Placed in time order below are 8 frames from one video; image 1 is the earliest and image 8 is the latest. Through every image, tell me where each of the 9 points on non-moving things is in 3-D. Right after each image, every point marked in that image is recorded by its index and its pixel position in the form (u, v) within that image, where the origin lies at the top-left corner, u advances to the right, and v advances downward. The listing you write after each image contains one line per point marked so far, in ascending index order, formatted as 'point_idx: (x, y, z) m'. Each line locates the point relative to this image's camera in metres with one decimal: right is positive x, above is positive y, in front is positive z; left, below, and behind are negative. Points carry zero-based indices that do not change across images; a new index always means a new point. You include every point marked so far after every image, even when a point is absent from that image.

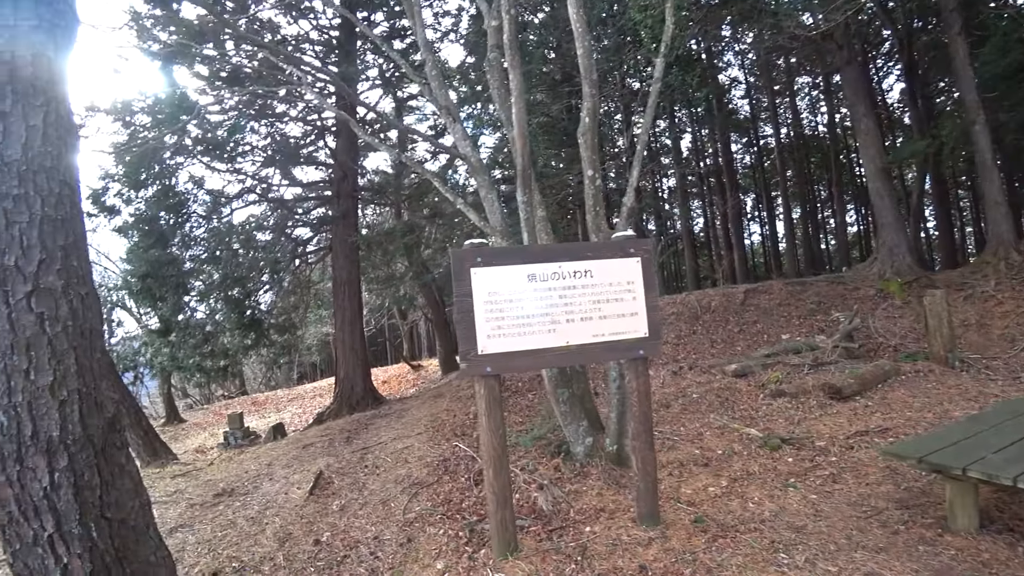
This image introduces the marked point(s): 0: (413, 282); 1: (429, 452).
0: (-2.4, +0.2, +14.3) m
1: (-0.9, -1.8, +6.6) m
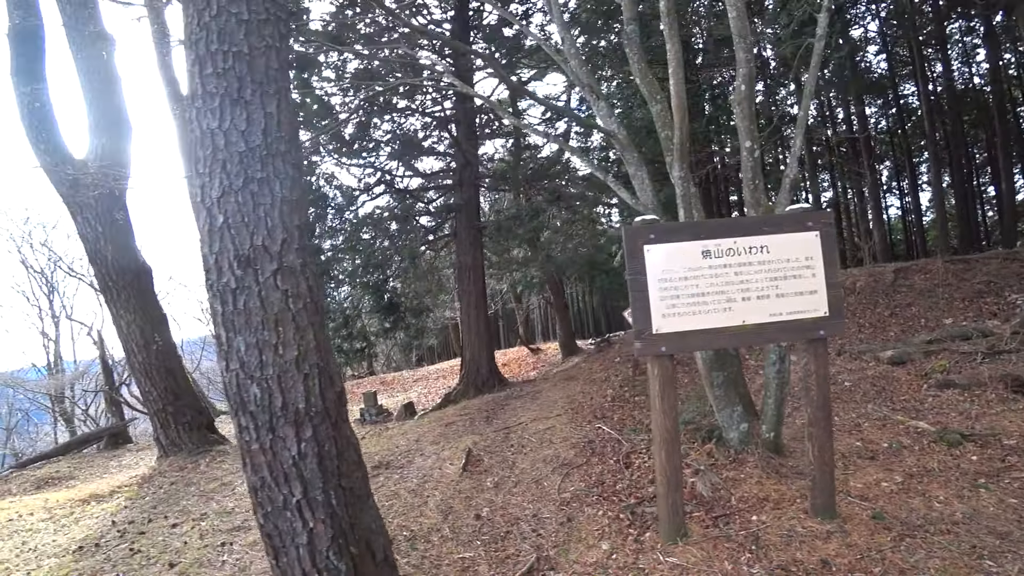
0: (+0.5, +0.6, +14.4) m
1: (+0.7, -1.6, +6.6) m
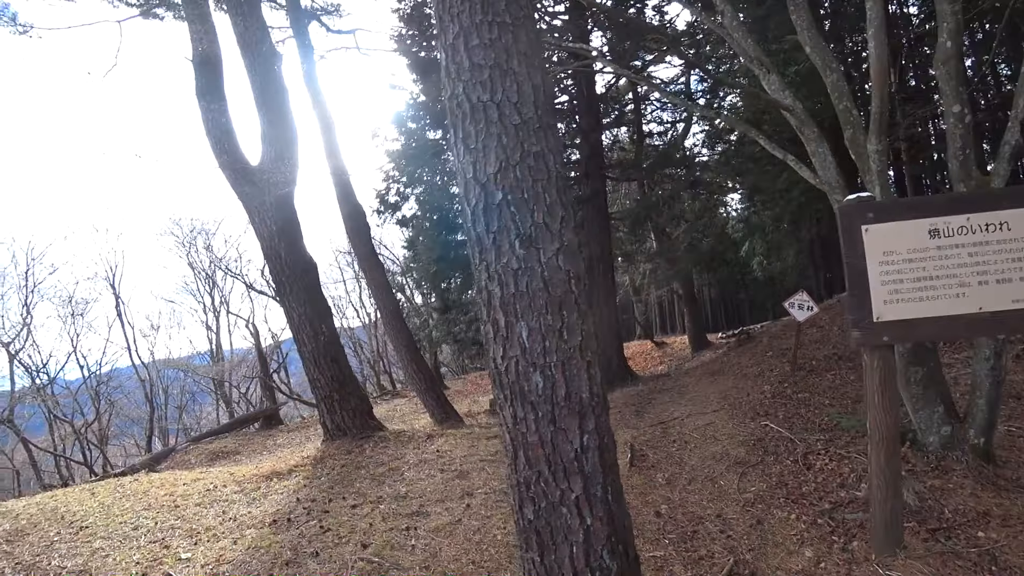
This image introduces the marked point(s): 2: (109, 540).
0: (+3.6, +0.8, +13.9) m
1: (+2.4, -1.5, +6.2) m
2: (-3.3, -2.1, +4.8) m
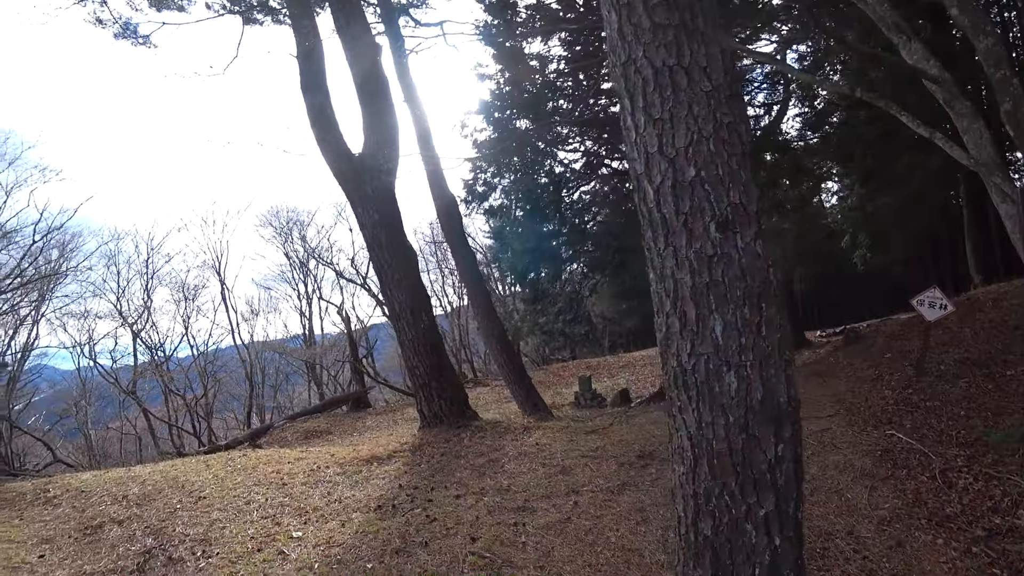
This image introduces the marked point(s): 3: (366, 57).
0: (+5.6, +0.9, +13.1) m
1: (+3.4, -1.5, +5.7) m
2: (-2.5, -1.9, +5.0) m
3: (-1.7, +2.7, +6.9) m
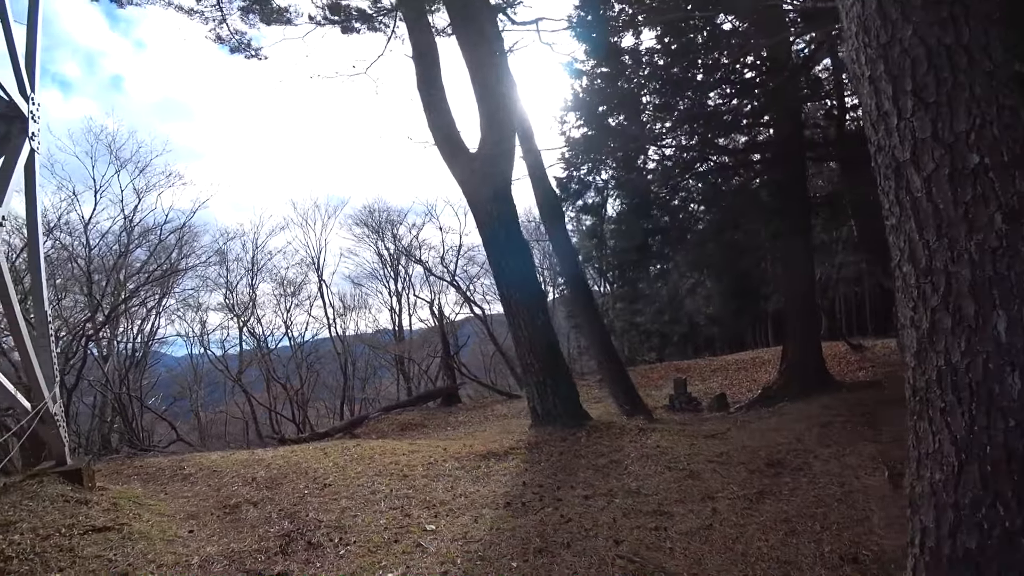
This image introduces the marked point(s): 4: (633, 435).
0: (+7.6, +0.9, +12.2) m
1: (+4.5, -1.5, +5.1) m
2: (-1.4, -1.9, +5.2) m
3: (-0.3, +2.8, +7.0) m
4: (+1.3, -1.6, +6.2) m
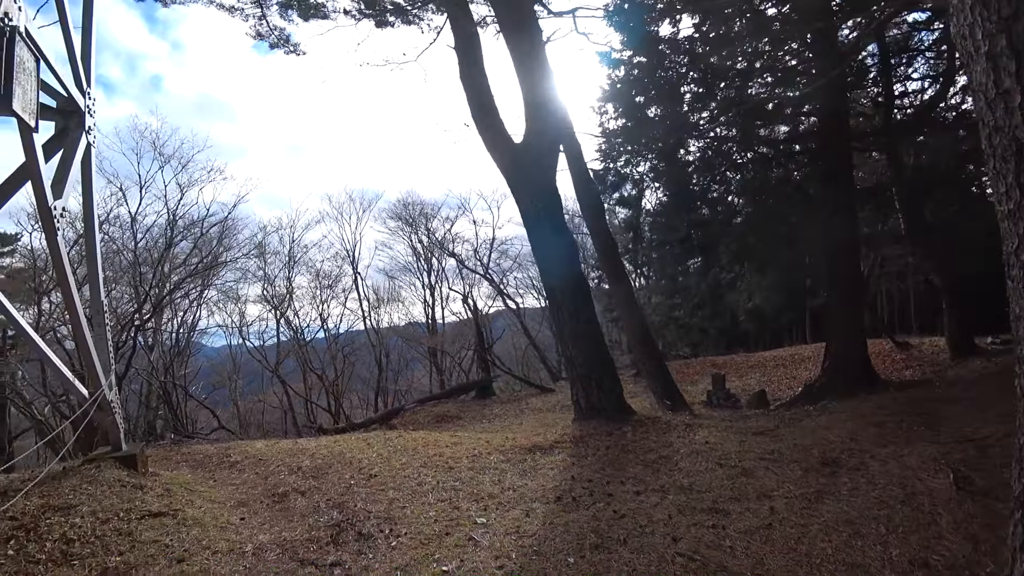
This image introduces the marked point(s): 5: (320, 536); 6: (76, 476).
0: (+8.4, +1.0, +11.7) m
1: (+4.9, -1.4, +4.9) m
2: (-1.0, -1.8, +5.2) m
3: (+0.2, +2.9, +6.9) m
4: (+1.8, -1.5, +6.1) m
5: (-1.5, -1.9, +4.5) m
6: (-4.4, -1.9, +6.0) m
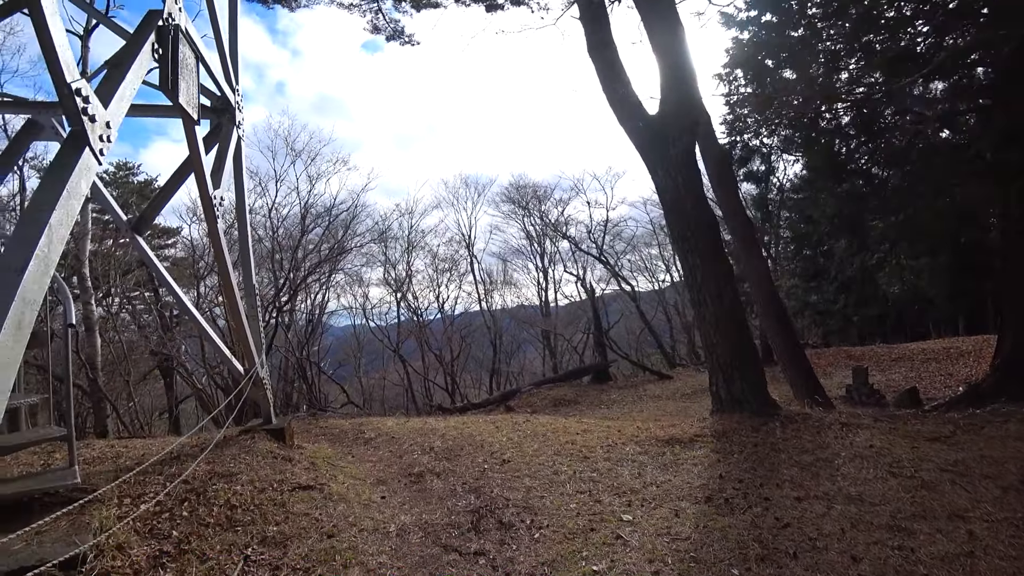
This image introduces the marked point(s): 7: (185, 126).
0: (+10.6, +1.3, +9.7) m
1: (+5.9, -1.3, +3.7) m
2: (+0.2, -1.7, +5.1) m
3: (+1.6, +3.0, +6.4) m
4: (+3.1, -1.3, +5.5) m
5: (-0.4, -1.8, +4.5) m
6: (-3.1, -1.7, +6.5) m
7: (-2.9, +1.4, +5.1) m
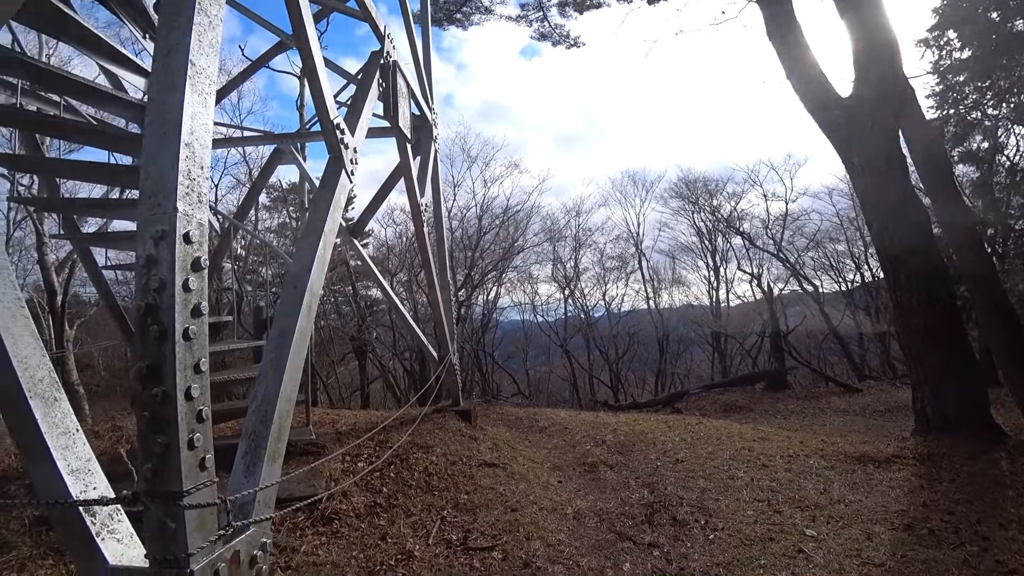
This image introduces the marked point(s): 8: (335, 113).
0: (+13.0, +1.1, +6.7) m
1: (+6.8, -1.4, +2.2) m
2: (+1.8, -1.7, +5.1) m
3: (+3.6, +3.0, +6.0) m
4: (+4.6, -1.4, +4.7) m
5: (+1.0, -1.8, +4.7) m
6: (-1.0, -1.7, +7.4) m
7: (-1.2, +1.5, +6.0) m
8: (-1.1, +1.1, +3.6) m
